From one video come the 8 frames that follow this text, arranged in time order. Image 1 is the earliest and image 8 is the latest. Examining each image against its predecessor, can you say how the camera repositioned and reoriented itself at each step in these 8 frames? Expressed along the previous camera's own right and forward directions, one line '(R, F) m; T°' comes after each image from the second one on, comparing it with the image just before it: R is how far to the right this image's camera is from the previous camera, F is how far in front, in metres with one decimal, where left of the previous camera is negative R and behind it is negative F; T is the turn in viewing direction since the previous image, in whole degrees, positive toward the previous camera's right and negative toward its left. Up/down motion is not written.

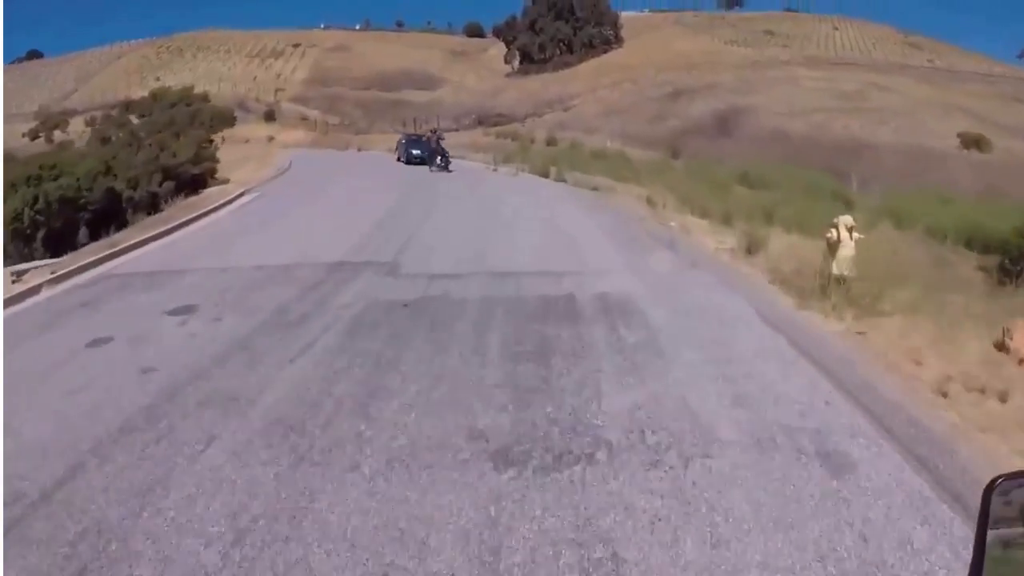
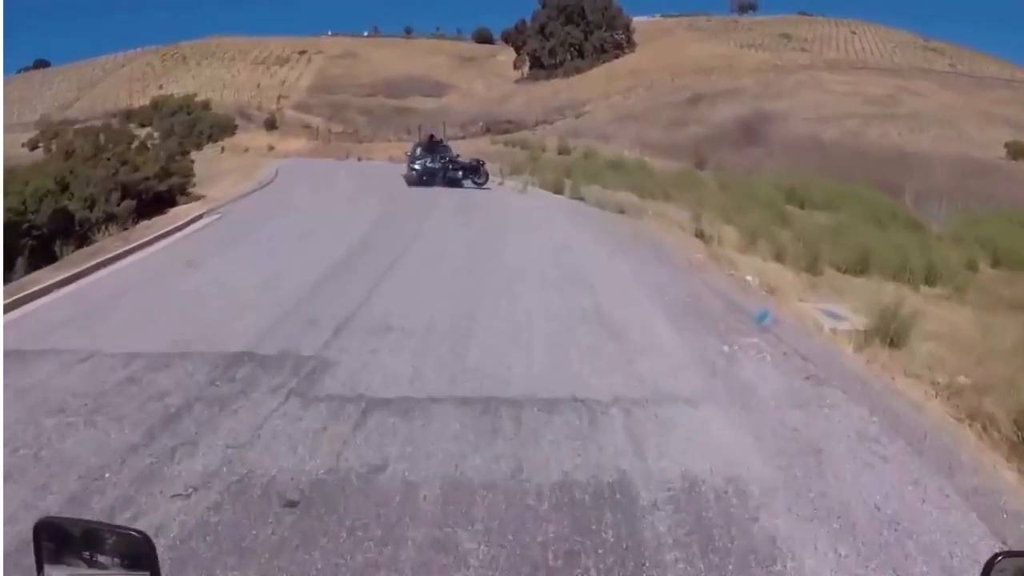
(+0.1, +5.1) m; -1°
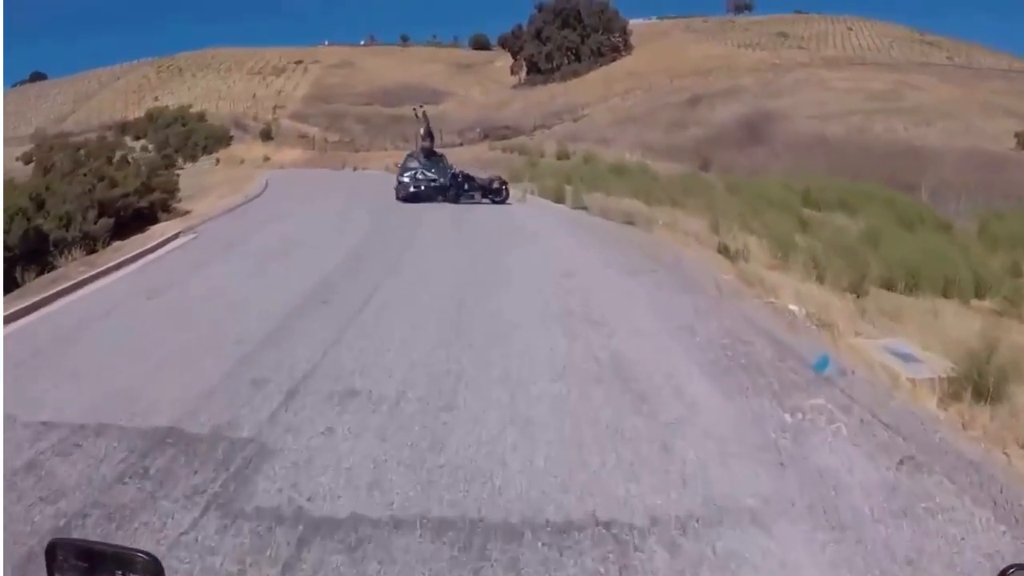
(+0.1, +2.0) m; 0°
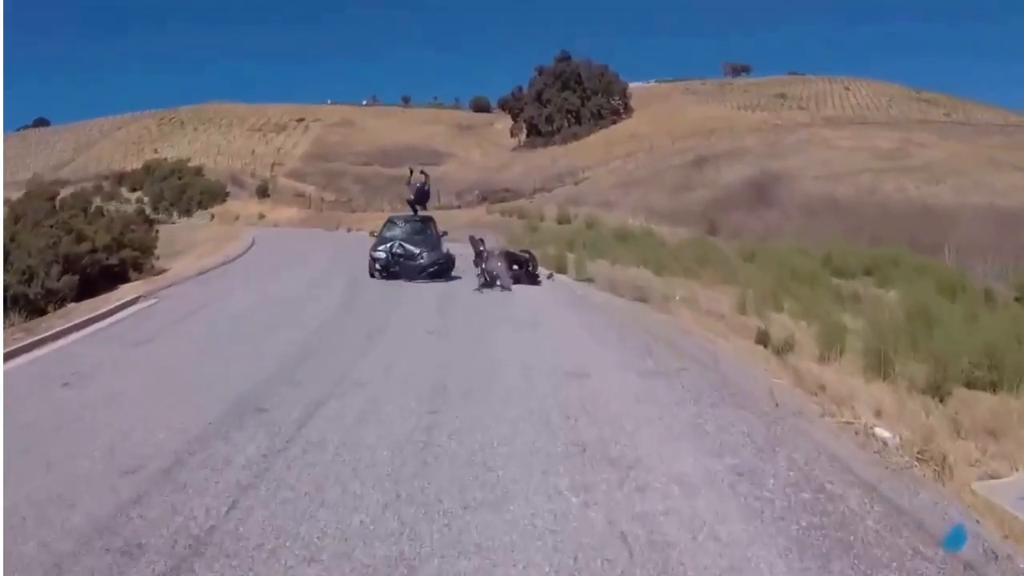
(+0.1, +2.5) m; 0°
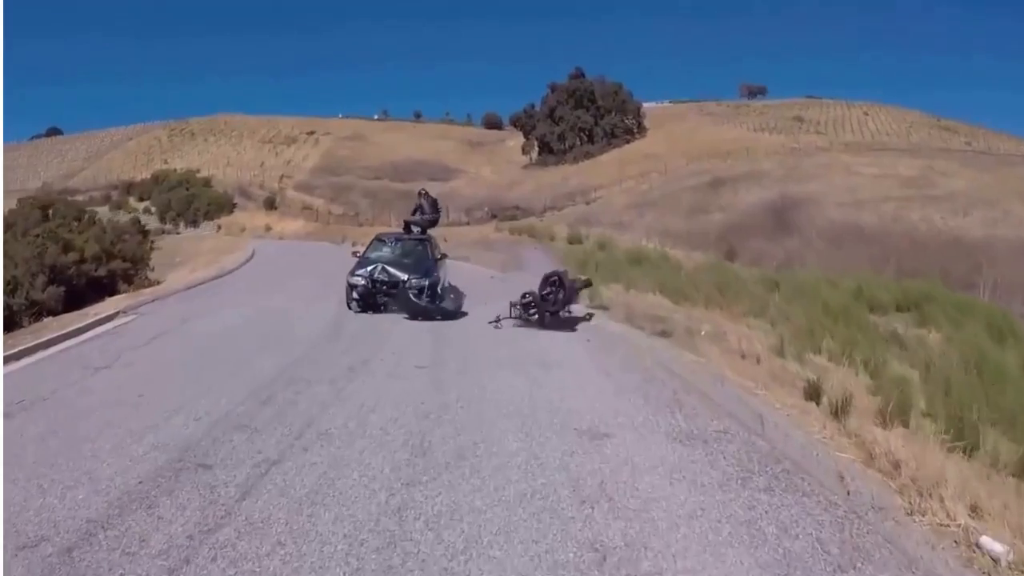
(0.0, +1.6) m; 0°
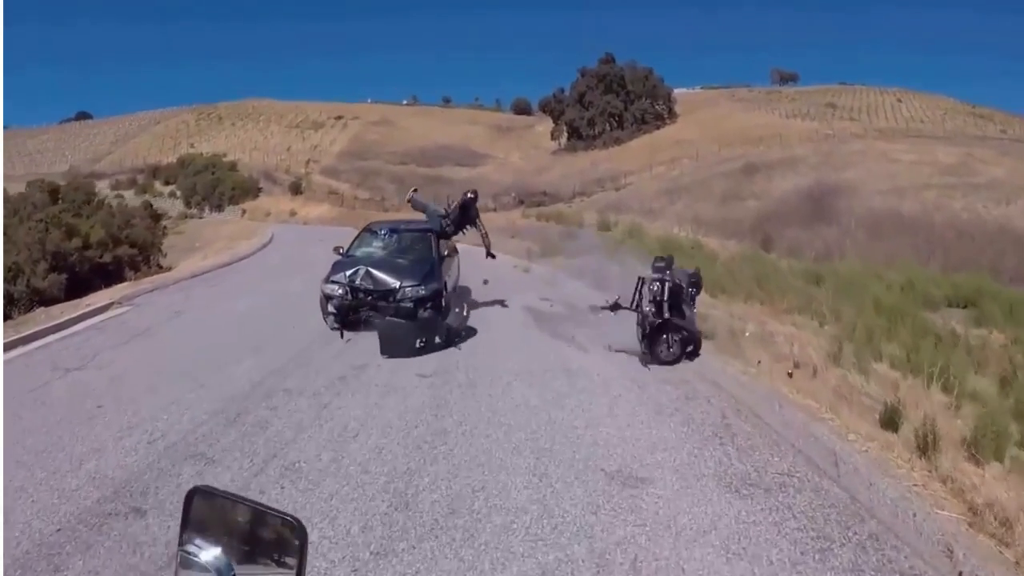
(+0.1, +1.5) m; -1°
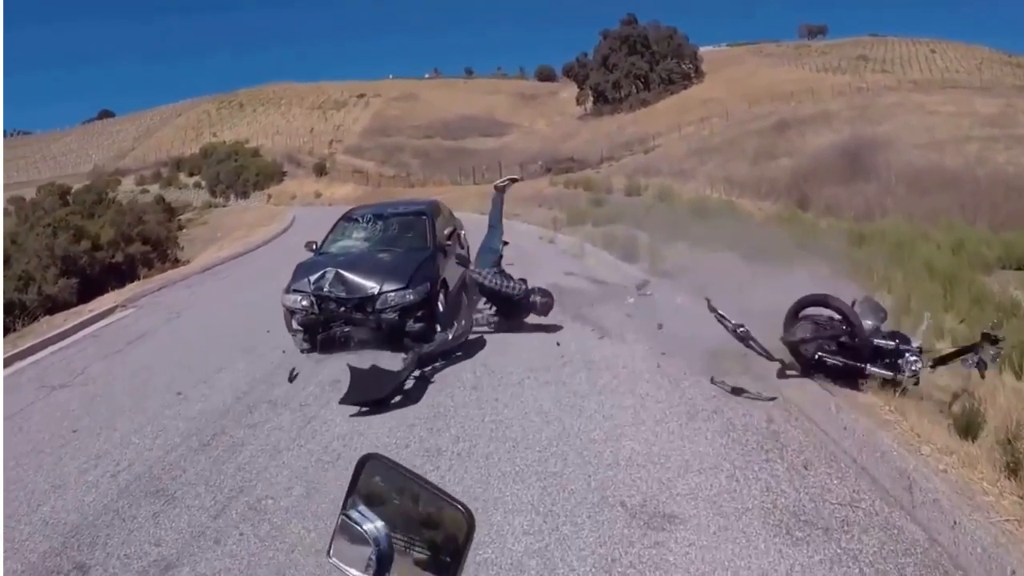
(+0.2, +1.0) m; -2°
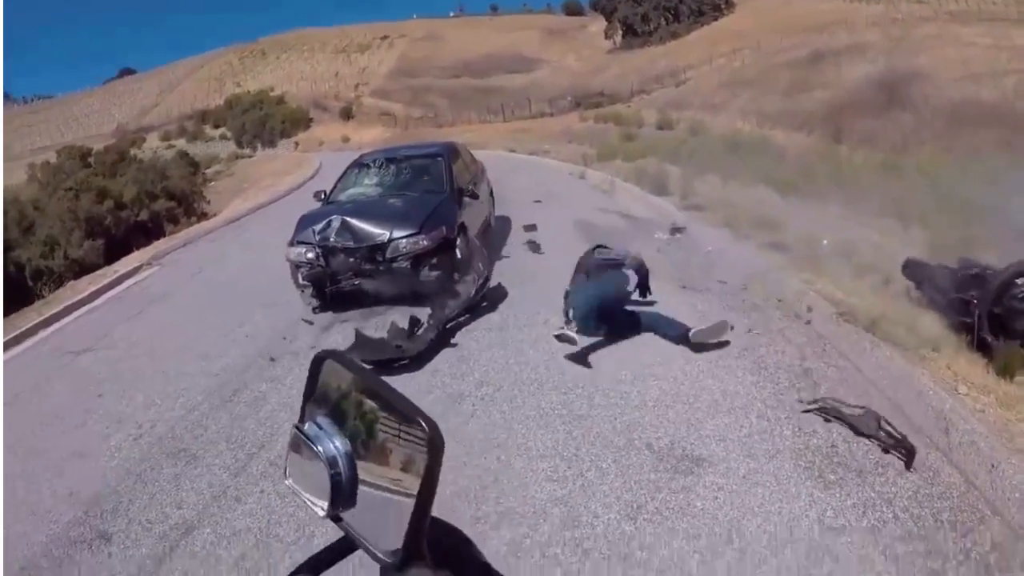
(0.0, +0.1) m; -1°
